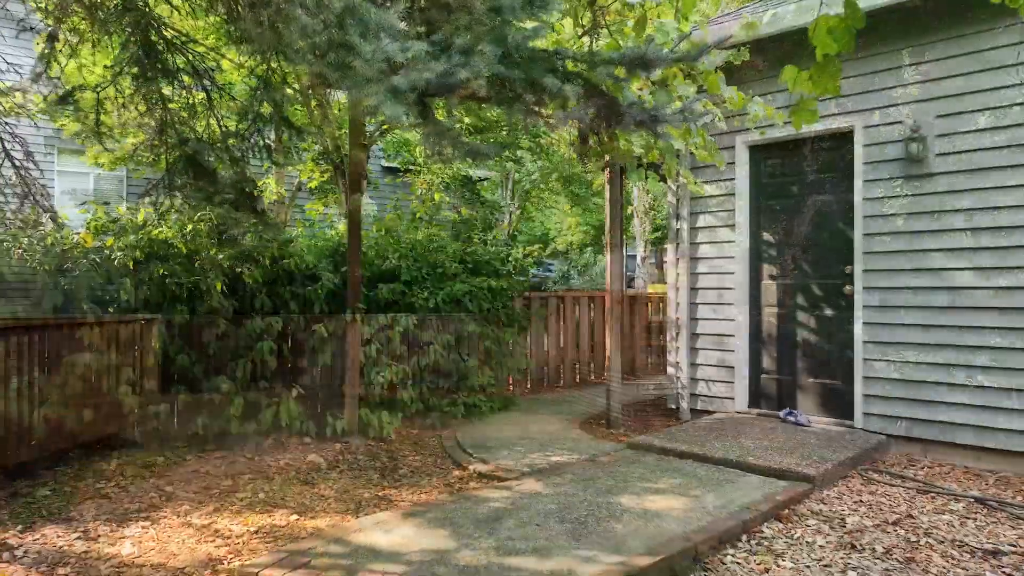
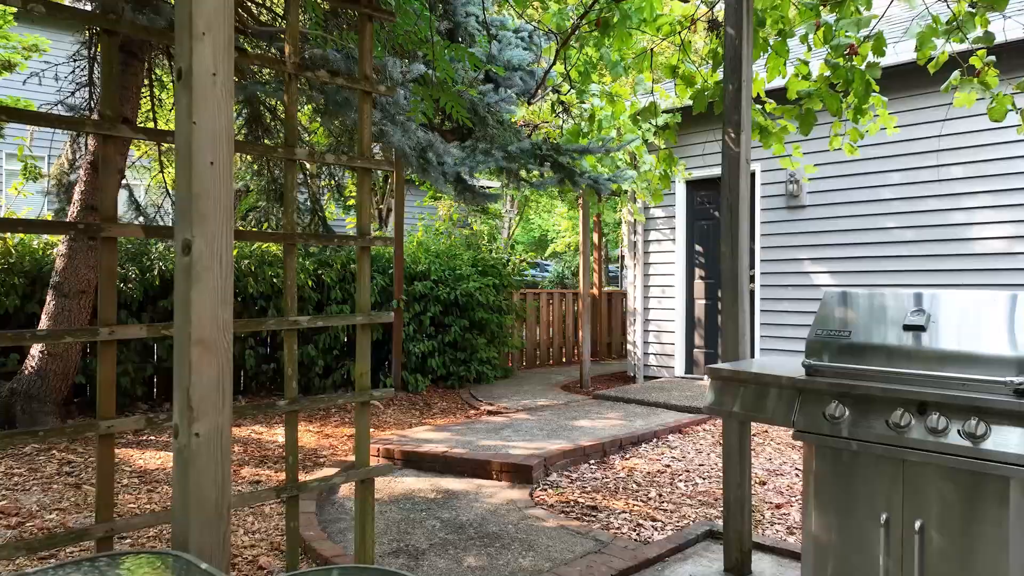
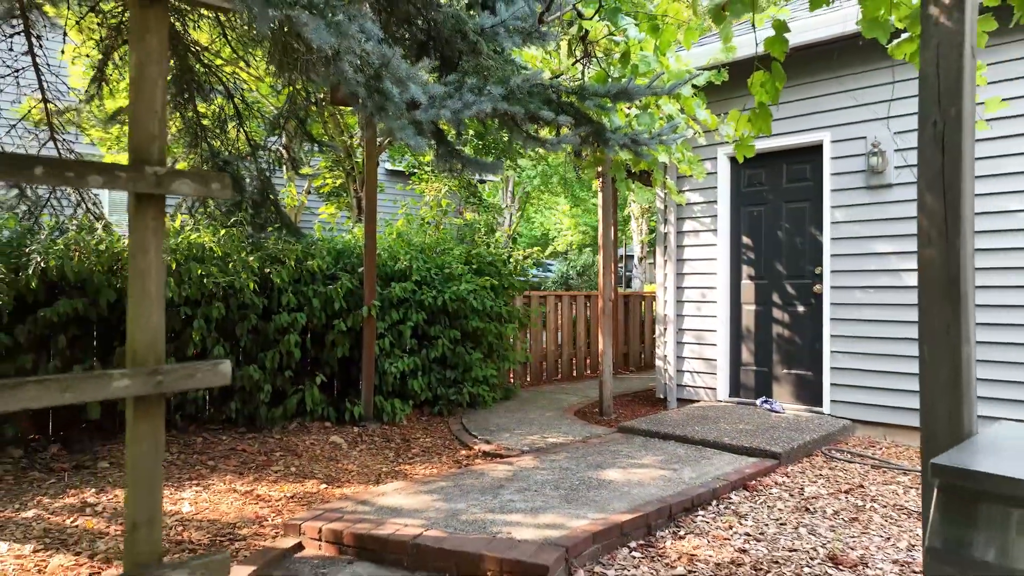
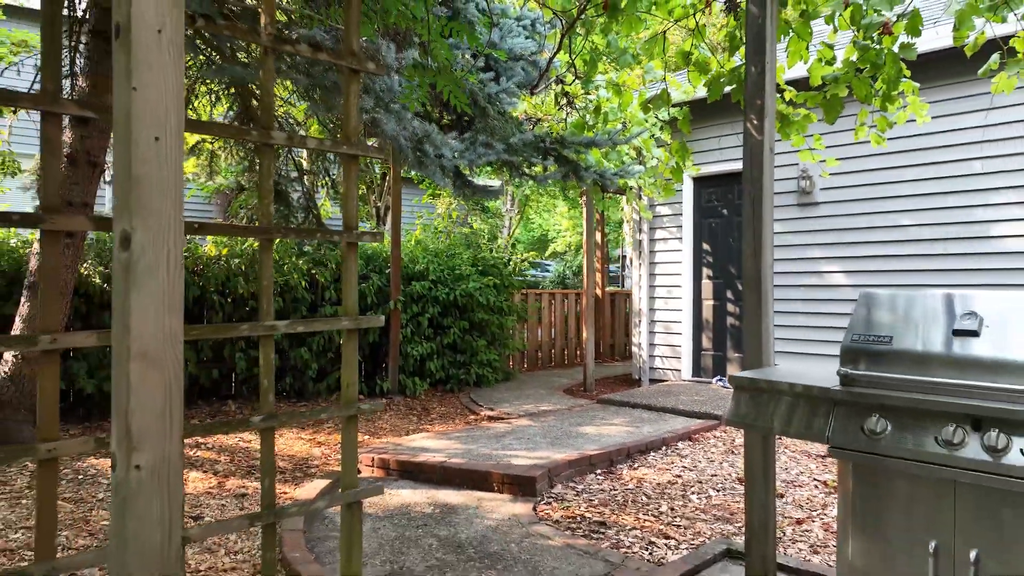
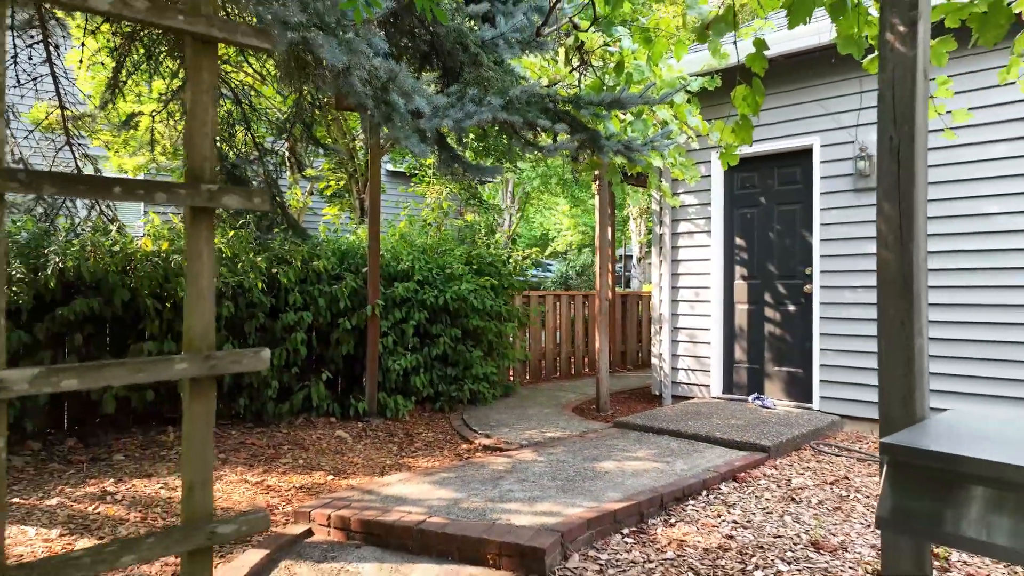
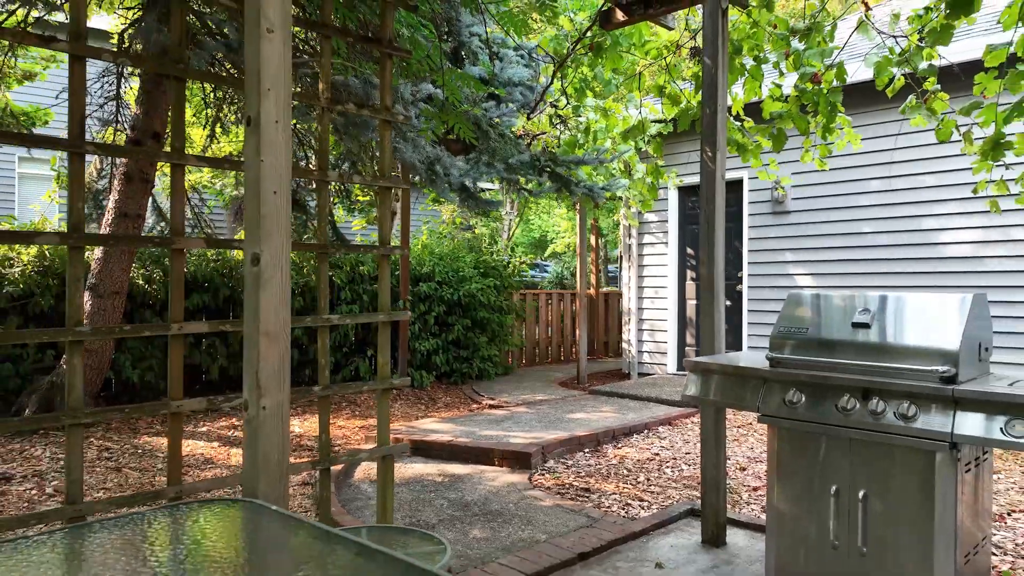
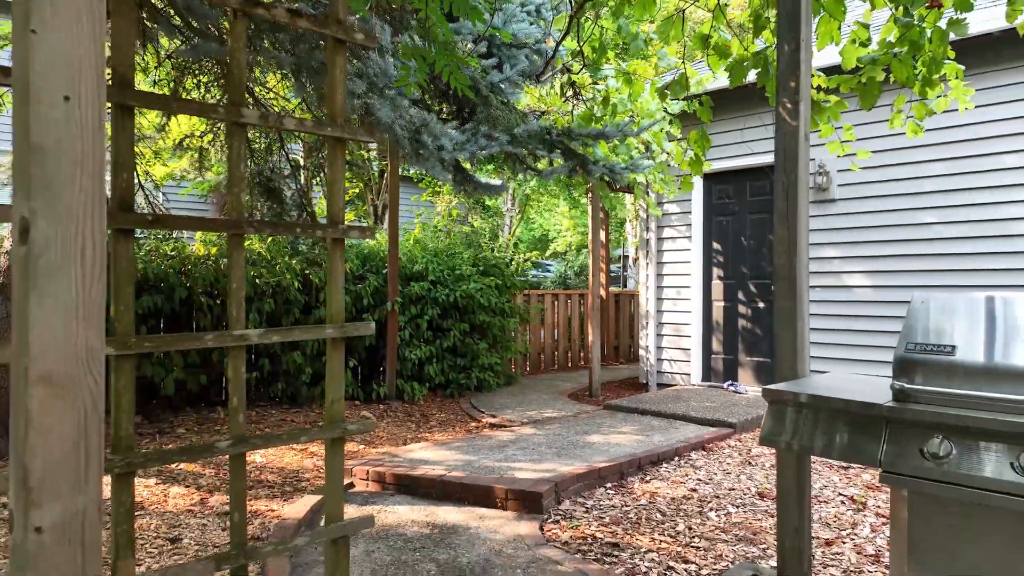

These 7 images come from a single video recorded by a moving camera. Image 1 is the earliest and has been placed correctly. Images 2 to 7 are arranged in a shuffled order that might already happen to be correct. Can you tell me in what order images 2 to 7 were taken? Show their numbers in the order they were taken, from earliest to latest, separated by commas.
3, 5, 7, 4, 2, 6
